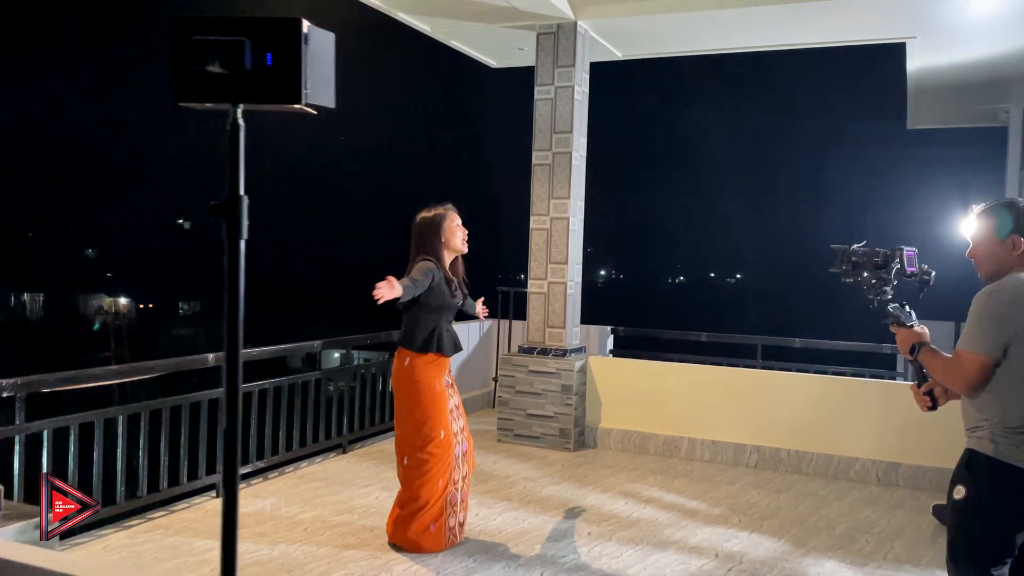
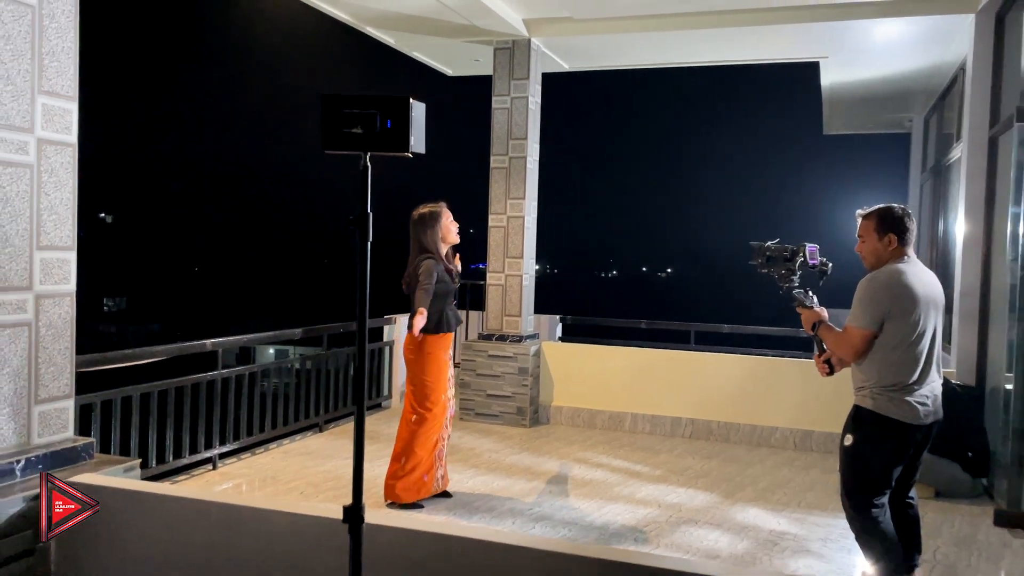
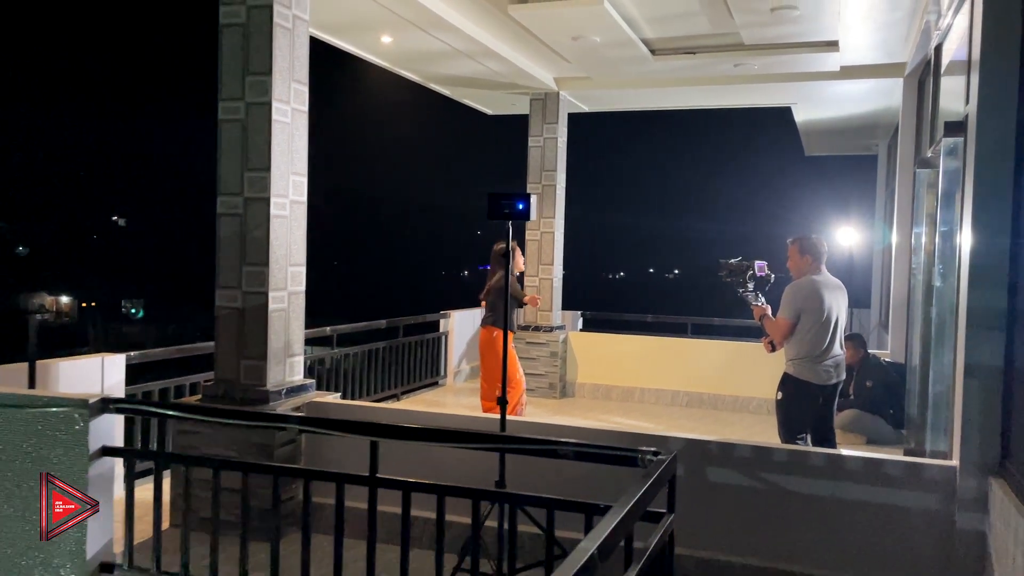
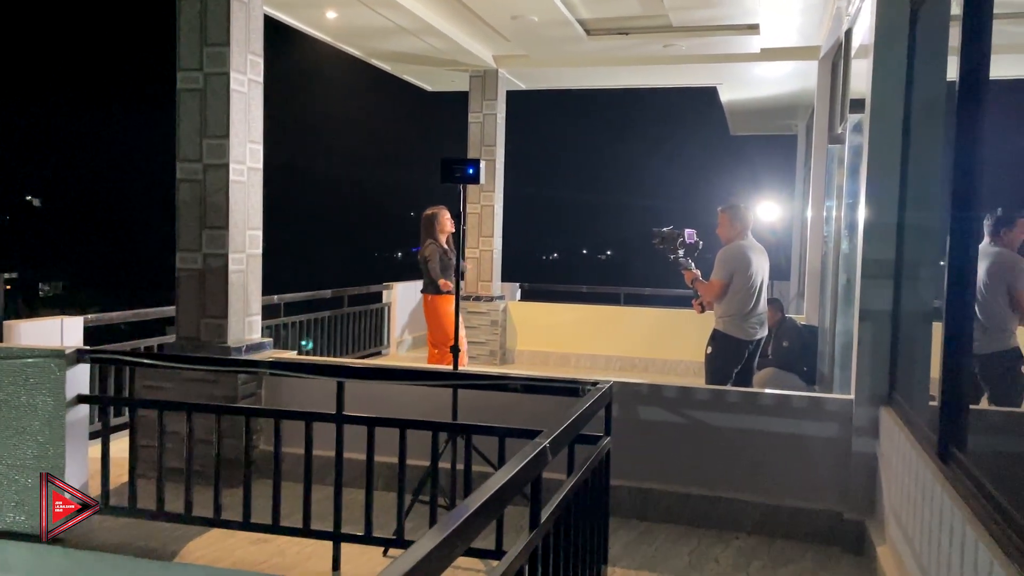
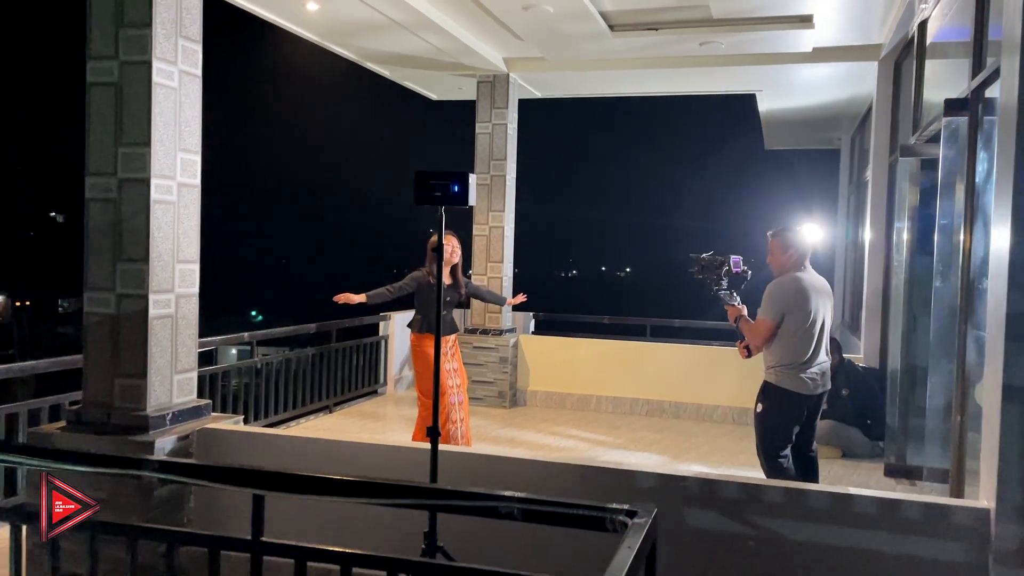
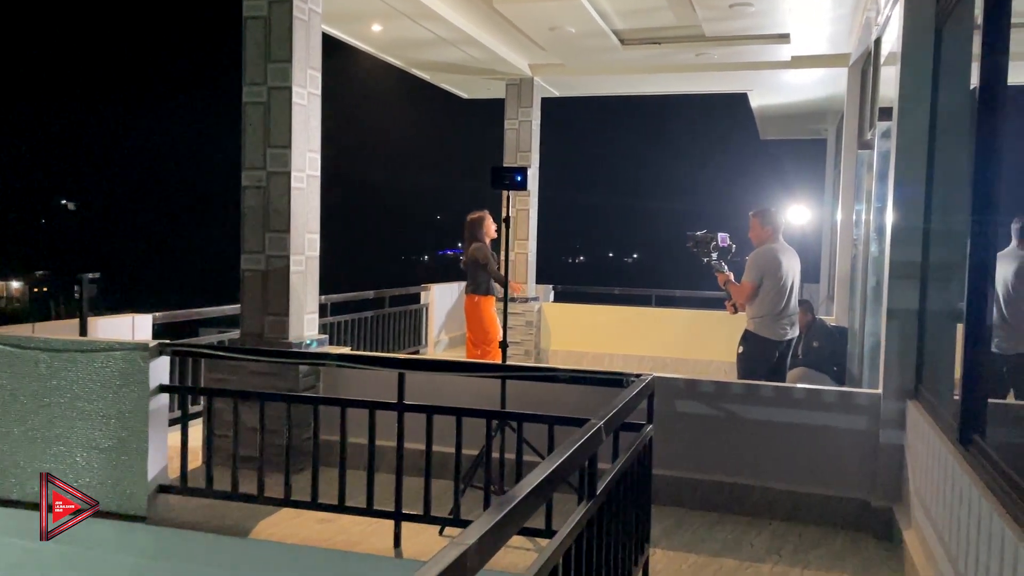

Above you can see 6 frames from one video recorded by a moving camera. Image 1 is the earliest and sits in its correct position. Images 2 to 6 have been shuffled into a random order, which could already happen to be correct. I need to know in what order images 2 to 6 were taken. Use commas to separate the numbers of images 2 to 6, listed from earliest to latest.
2, 5, 3, 6, 4
